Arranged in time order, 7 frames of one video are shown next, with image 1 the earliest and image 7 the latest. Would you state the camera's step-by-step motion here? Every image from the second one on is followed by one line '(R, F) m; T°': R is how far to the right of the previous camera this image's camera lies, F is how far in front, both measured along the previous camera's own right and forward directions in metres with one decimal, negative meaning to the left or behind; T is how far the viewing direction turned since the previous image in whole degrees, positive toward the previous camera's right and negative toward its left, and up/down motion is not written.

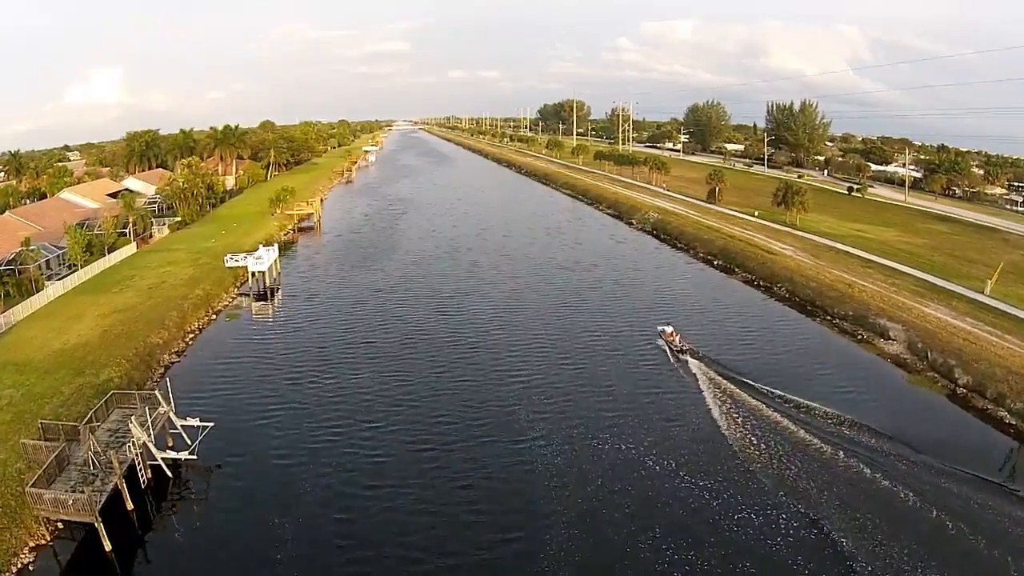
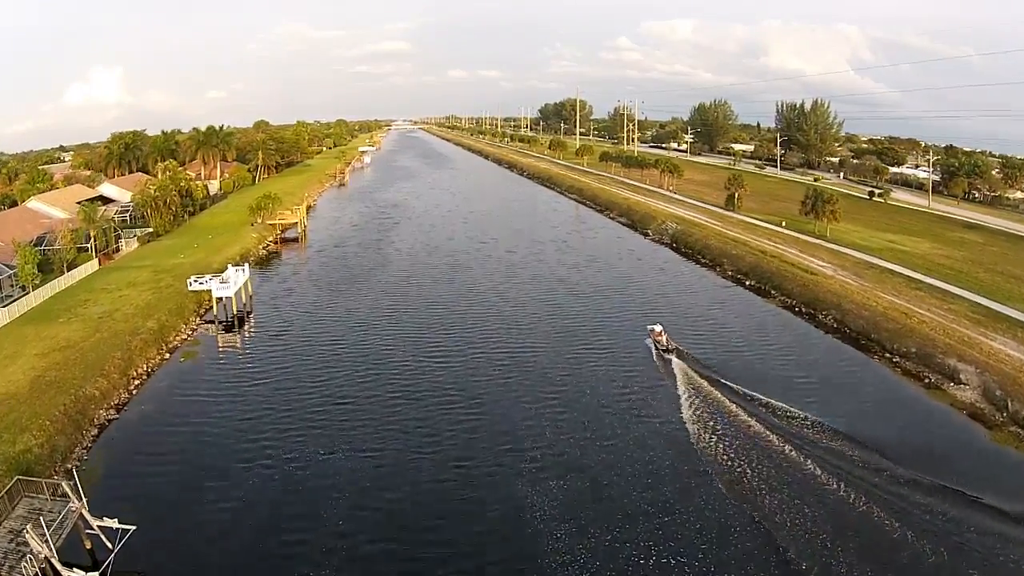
(-0.3, +5.9) m; 0°
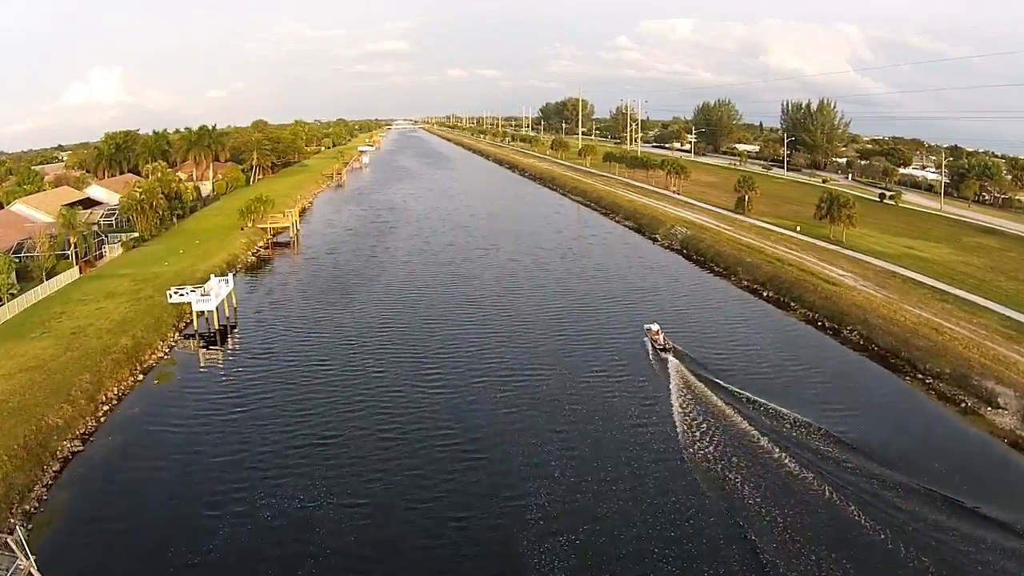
(-0.2, +2.7) m; 0°
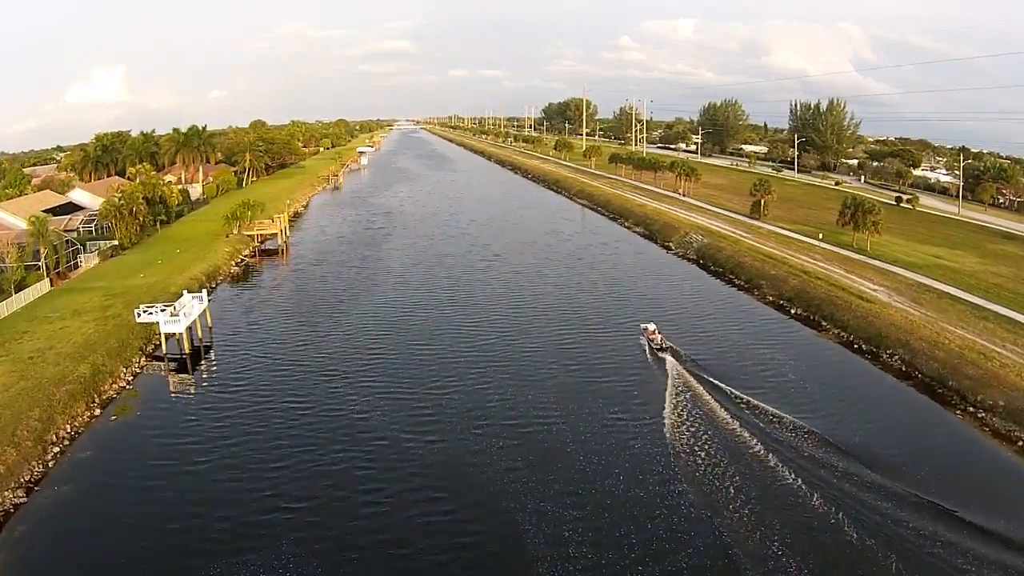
(-0.1, +3.6) m; 0°
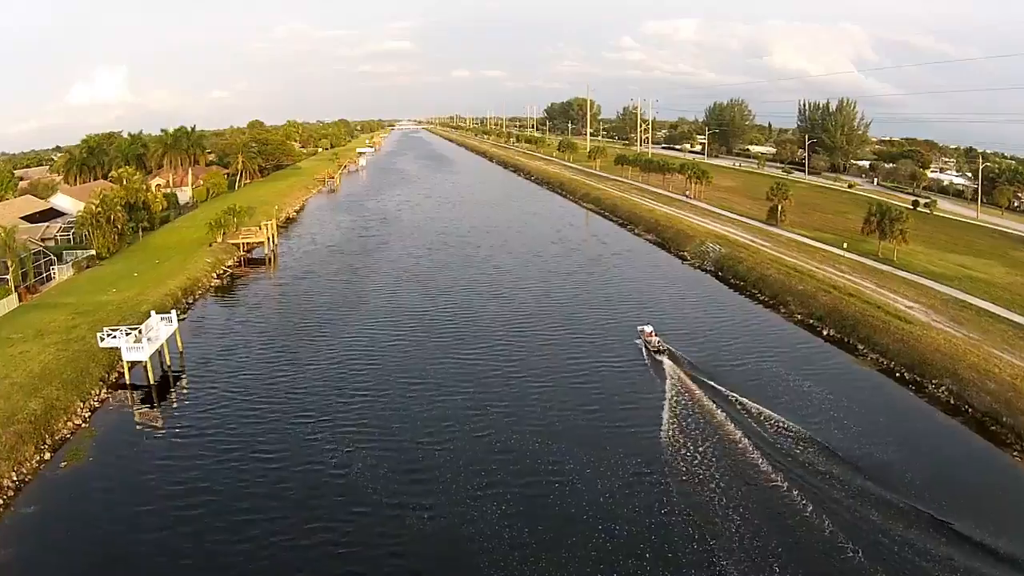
(-0.2, +3.5) m; 0°
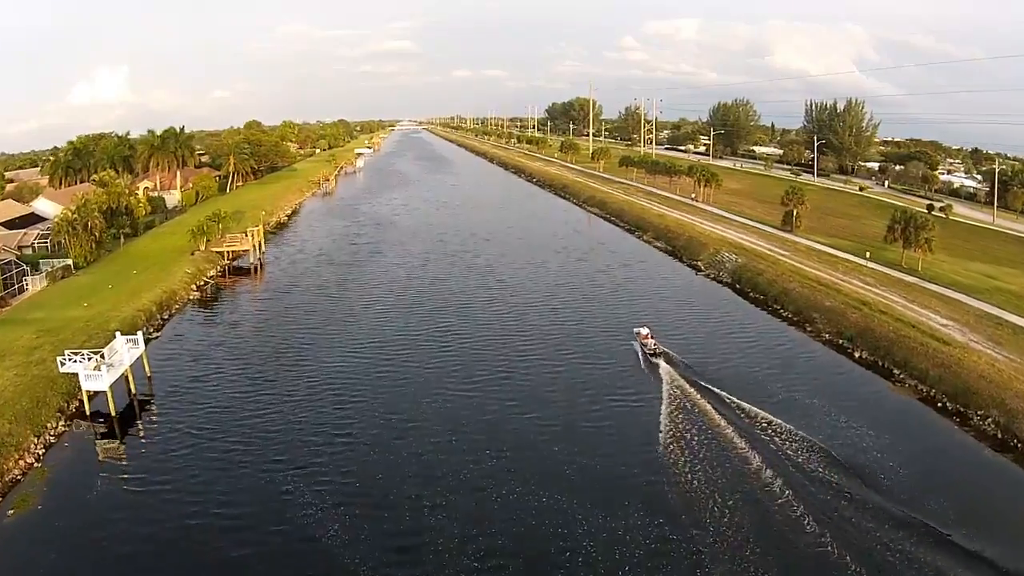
(-0.2, +3.0) m; 0°
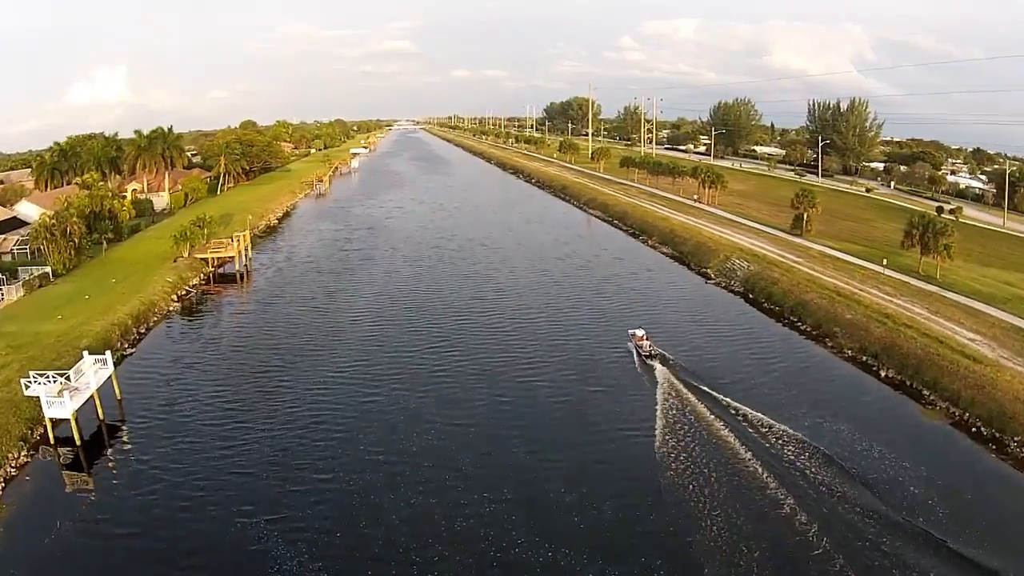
(-0.1, +2.2) m; 0°
